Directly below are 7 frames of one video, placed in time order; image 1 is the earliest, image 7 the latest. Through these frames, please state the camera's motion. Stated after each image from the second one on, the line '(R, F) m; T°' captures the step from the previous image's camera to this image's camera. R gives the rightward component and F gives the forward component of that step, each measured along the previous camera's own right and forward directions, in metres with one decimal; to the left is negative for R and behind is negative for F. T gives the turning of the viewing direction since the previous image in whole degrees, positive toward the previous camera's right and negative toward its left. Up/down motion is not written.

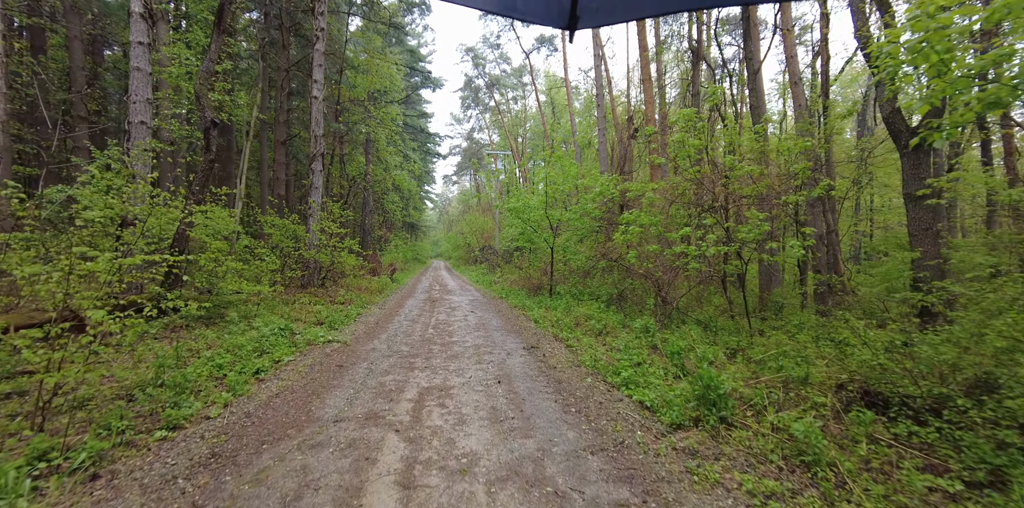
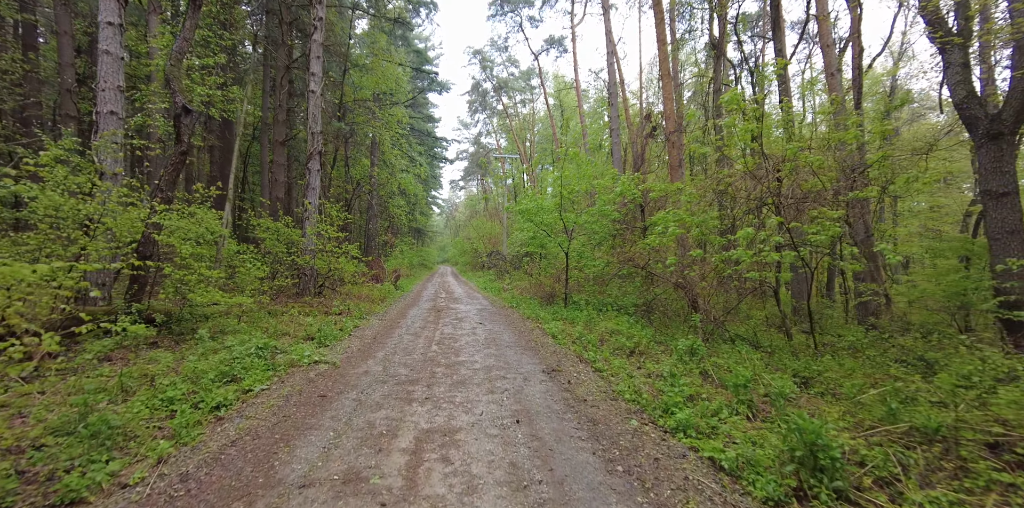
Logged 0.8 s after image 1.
(-0.2, +1.0) m; -1°
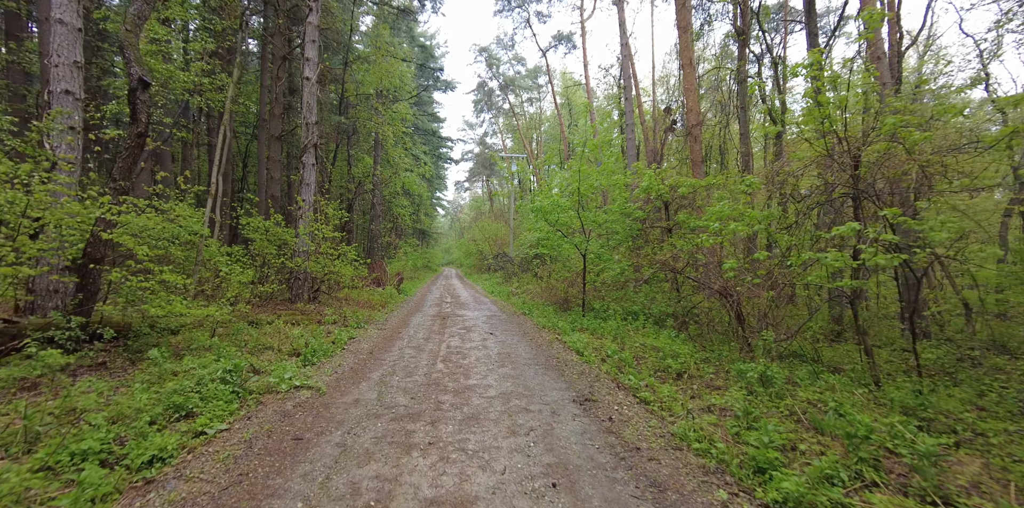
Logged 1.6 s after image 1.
(-0.2, +1.0) m; -1°
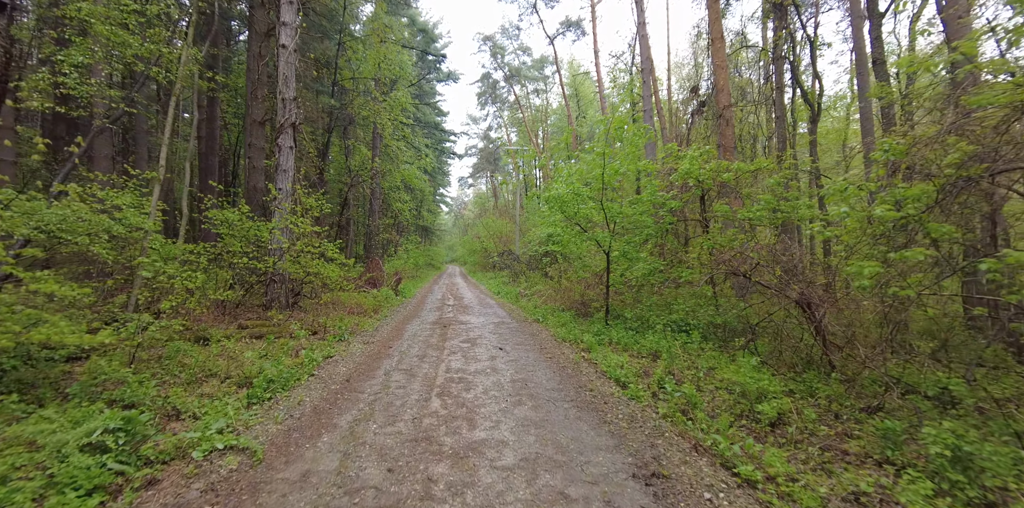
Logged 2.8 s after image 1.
(-0.2, +1.6) m; -1°
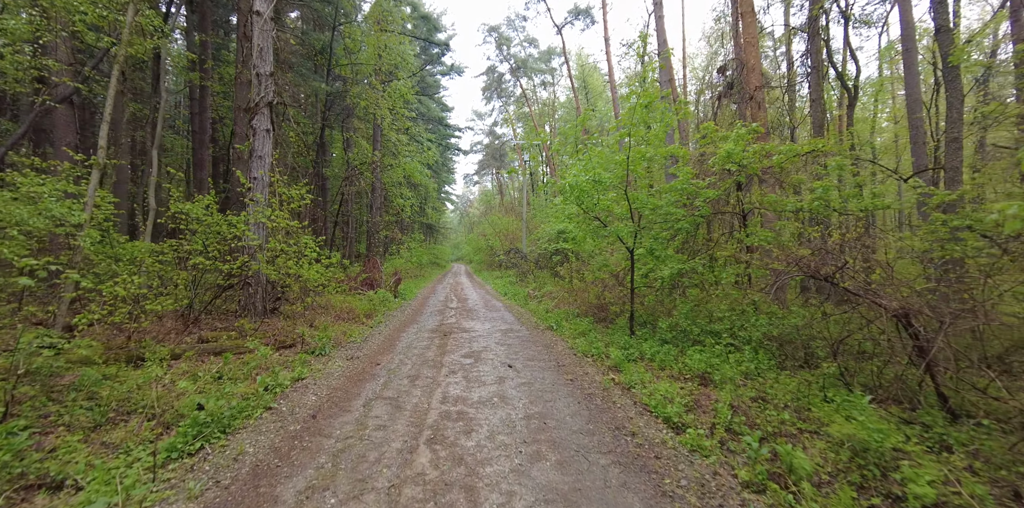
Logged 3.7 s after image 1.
(-0.1, +1.3) m; -1°
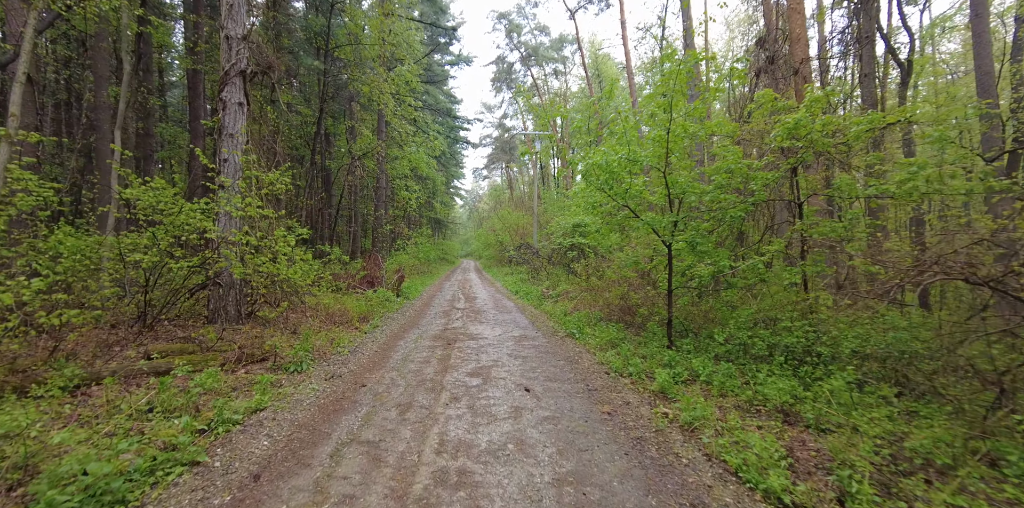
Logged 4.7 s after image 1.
(-0.1, +1.3) m; -1°
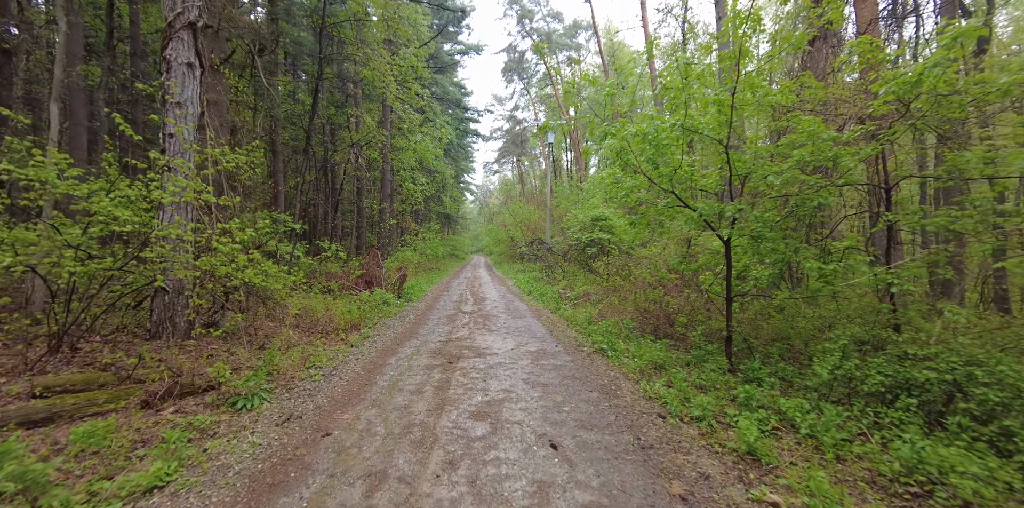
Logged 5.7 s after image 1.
(-0.1, +1.4) m; -2°
